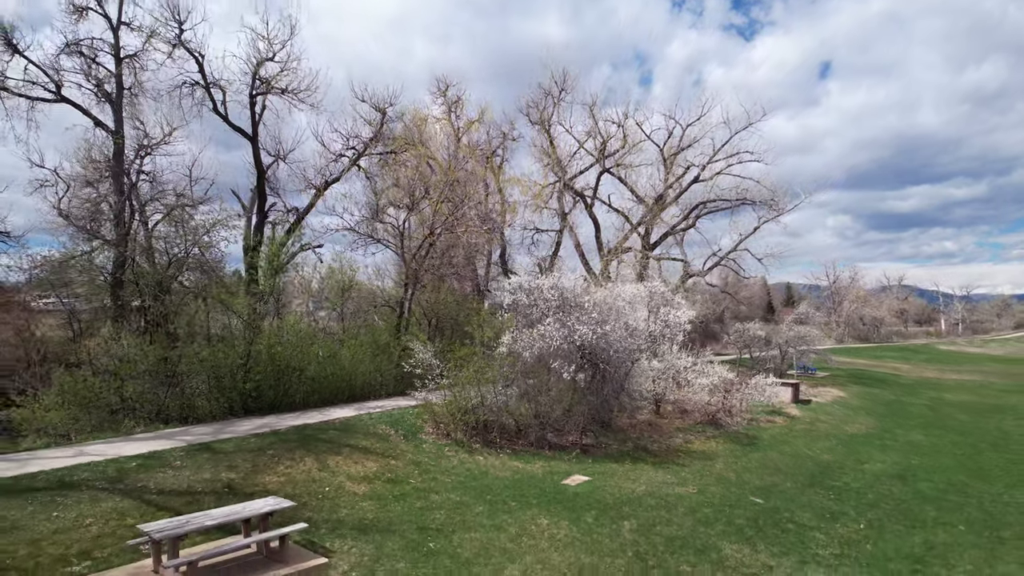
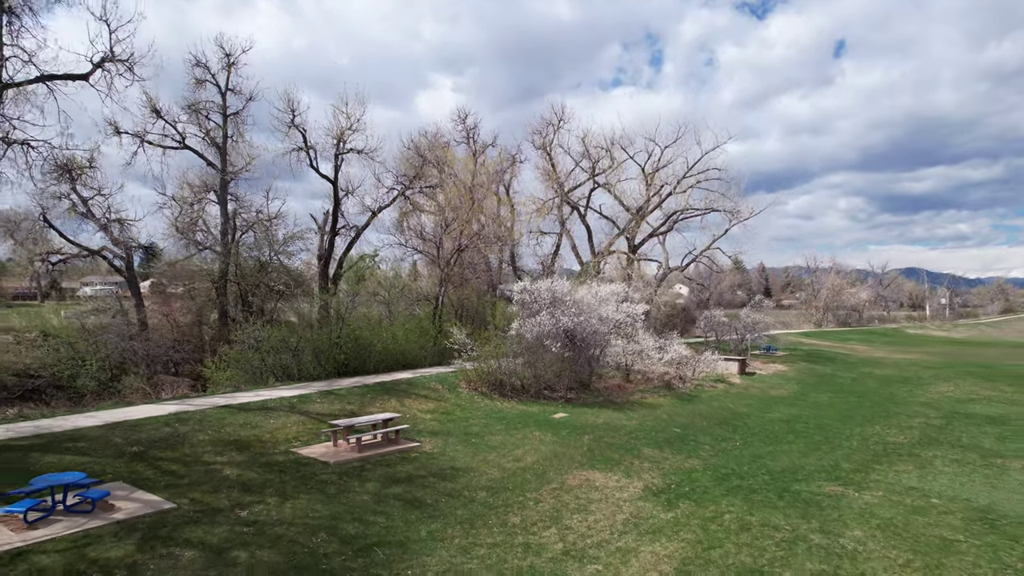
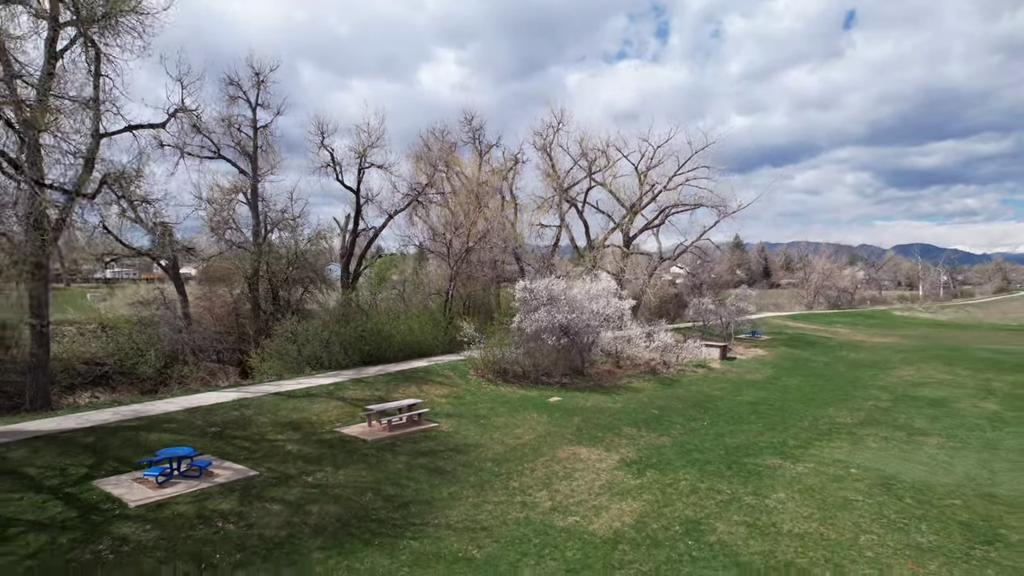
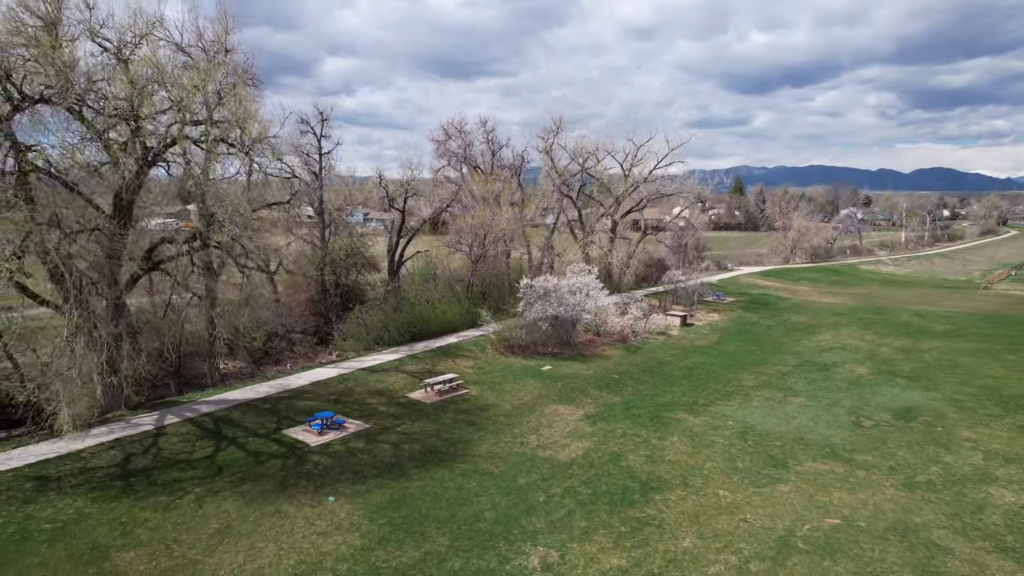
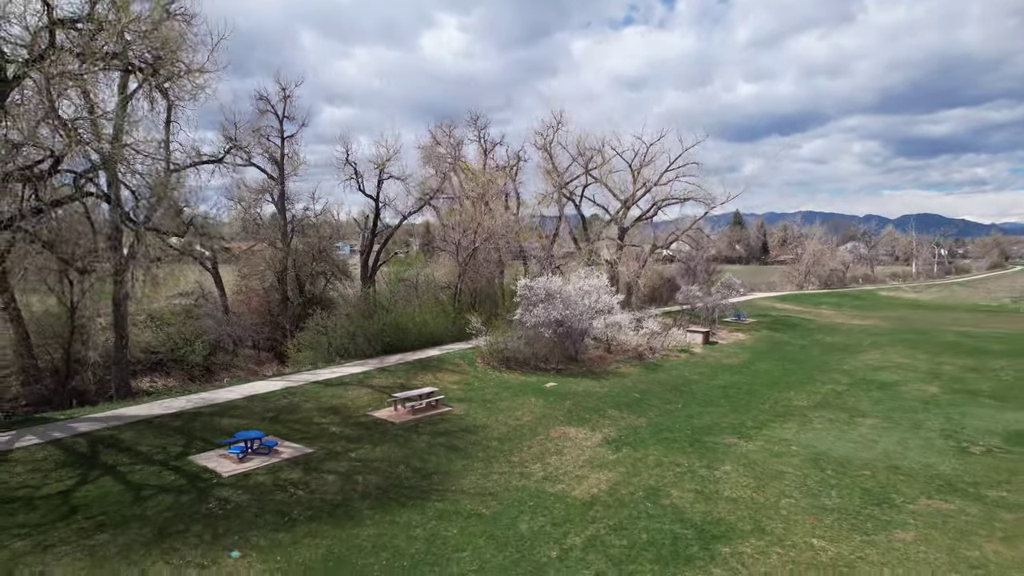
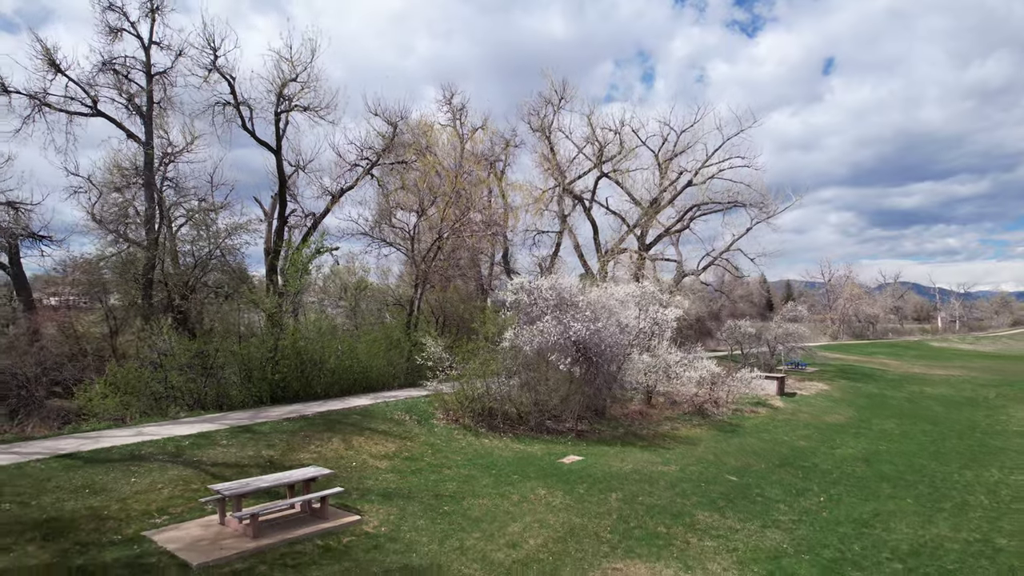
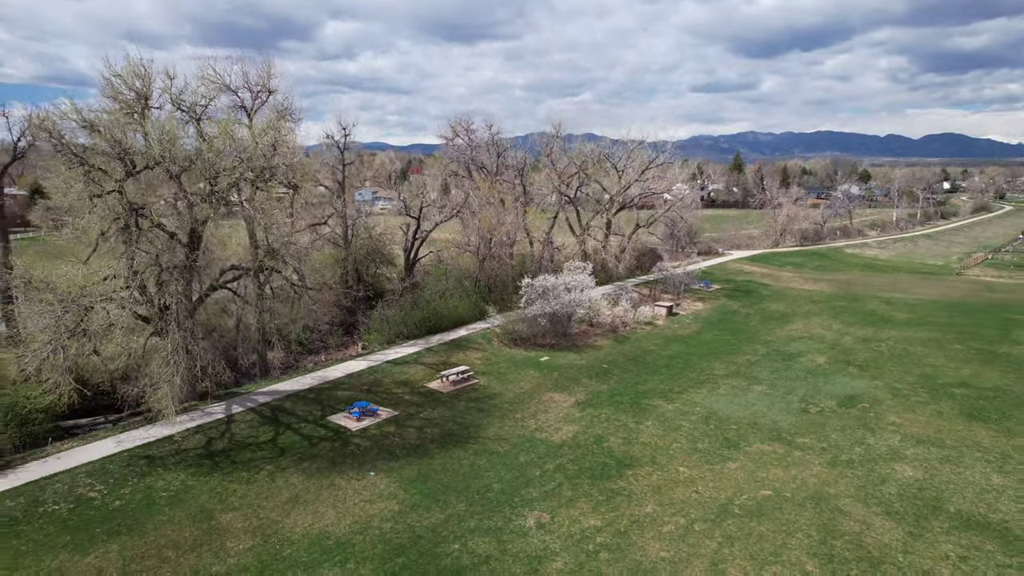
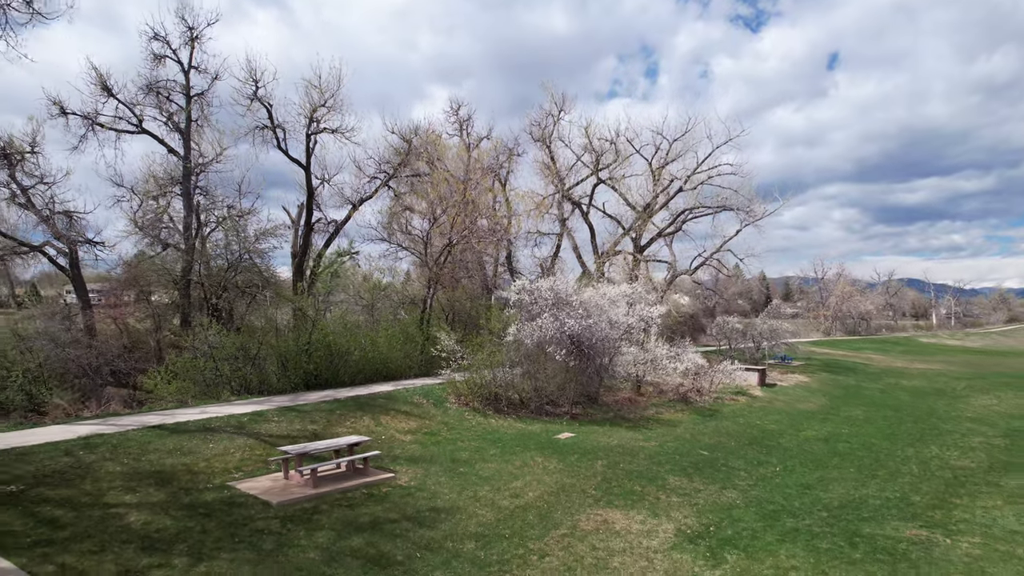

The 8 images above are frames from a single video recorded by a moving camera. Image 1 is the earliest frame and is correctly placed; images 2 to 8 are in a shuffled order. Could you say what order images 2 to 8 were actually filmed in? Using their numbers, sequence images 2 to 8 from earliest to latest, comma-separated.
6, 8, 2, 3, 5, 4, 7
